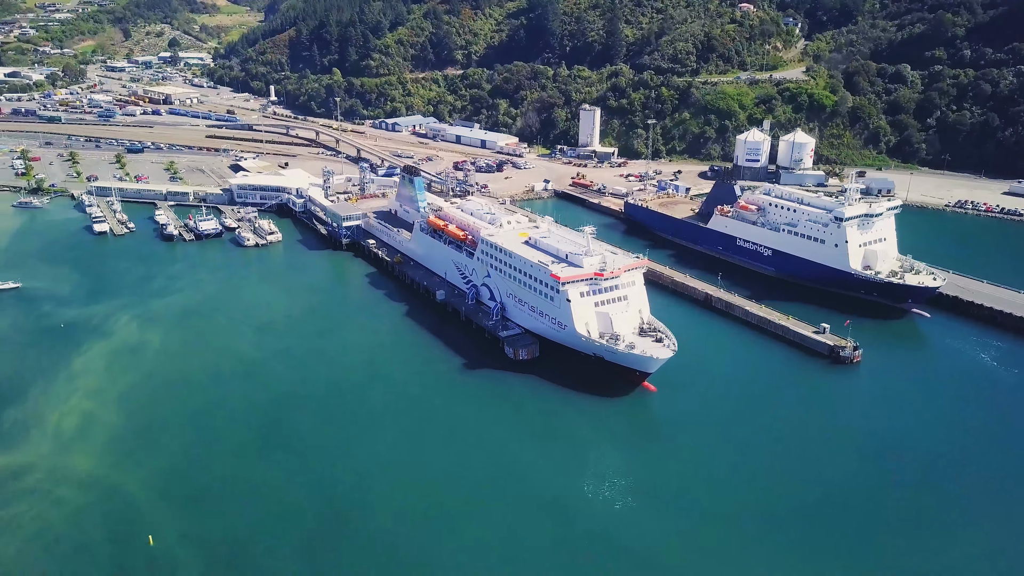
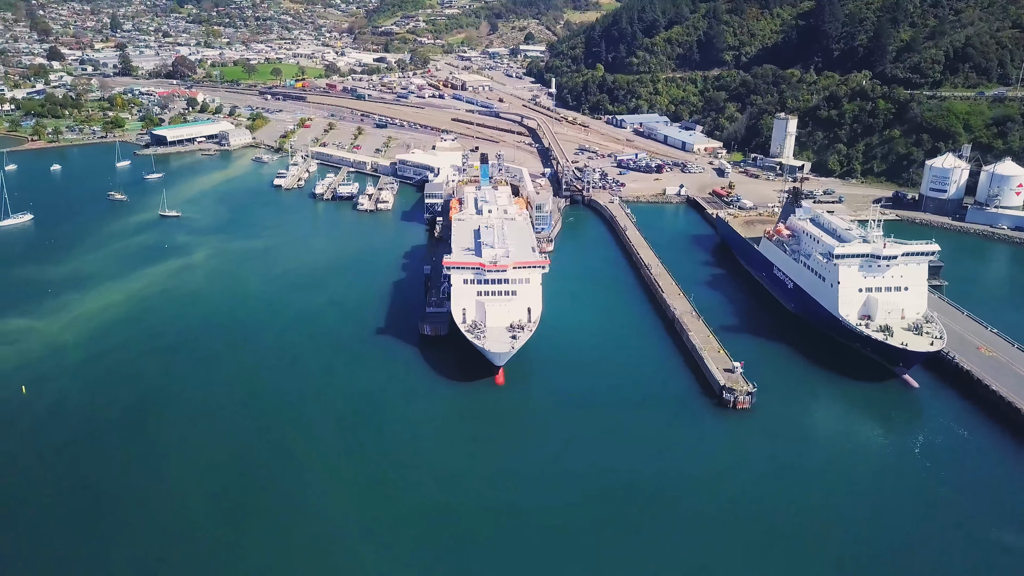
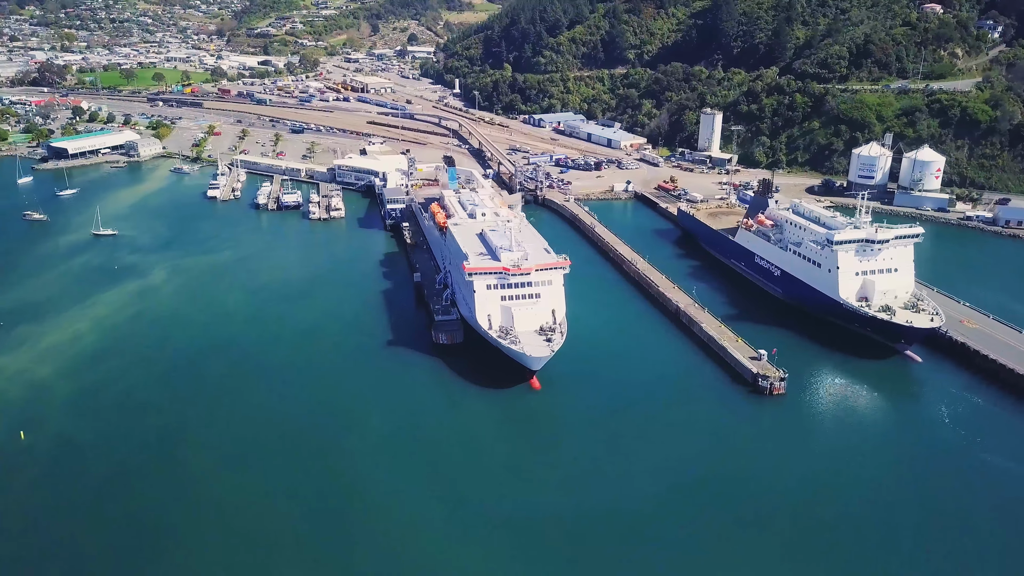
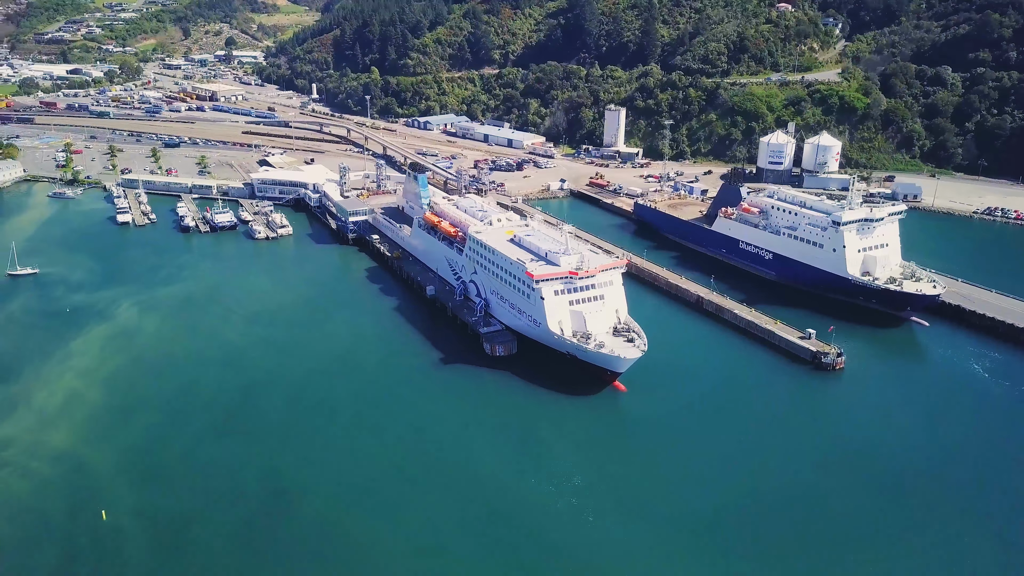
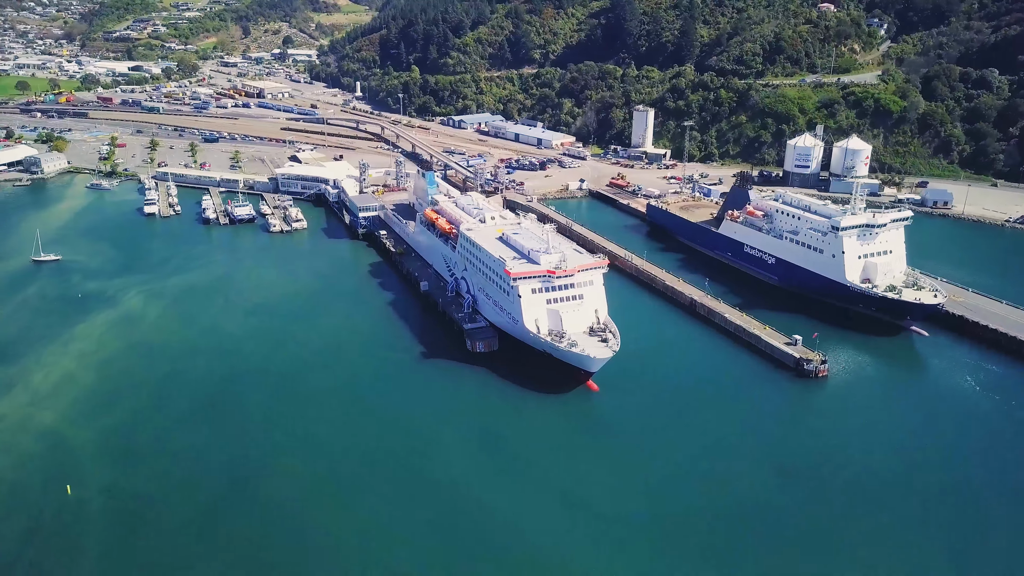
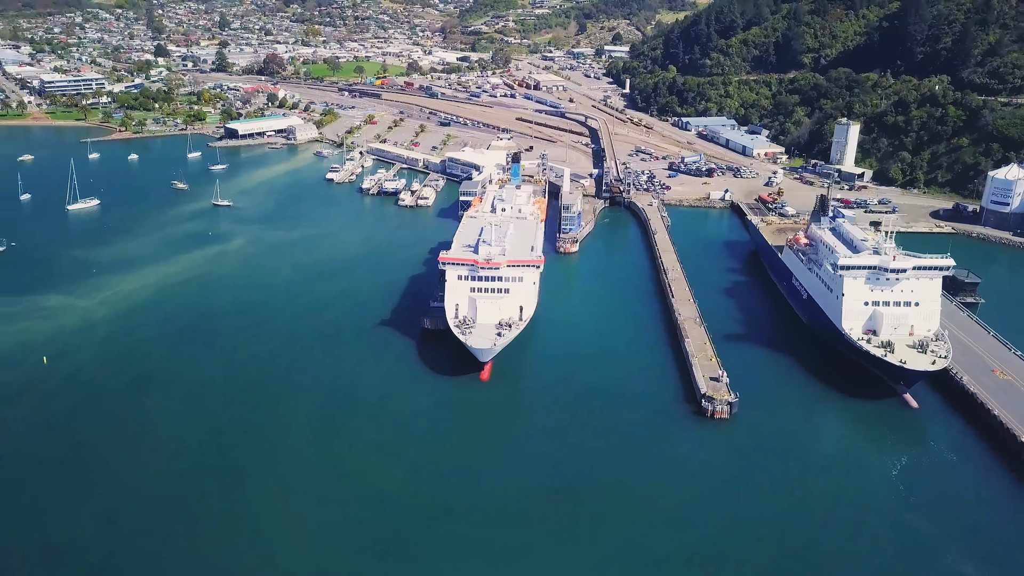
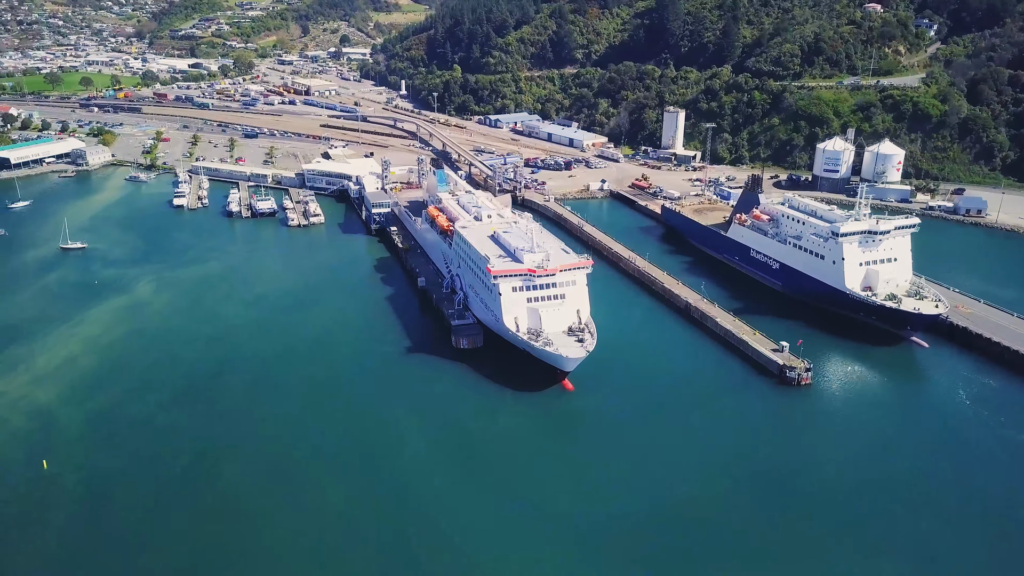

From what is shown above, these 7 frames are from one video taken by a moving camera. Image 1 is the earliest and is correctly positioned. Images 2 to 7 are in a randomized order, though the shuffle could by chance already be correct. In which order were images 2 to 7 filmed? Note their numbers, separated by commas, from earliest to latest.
4, 5, 7, 3, 2, 6
